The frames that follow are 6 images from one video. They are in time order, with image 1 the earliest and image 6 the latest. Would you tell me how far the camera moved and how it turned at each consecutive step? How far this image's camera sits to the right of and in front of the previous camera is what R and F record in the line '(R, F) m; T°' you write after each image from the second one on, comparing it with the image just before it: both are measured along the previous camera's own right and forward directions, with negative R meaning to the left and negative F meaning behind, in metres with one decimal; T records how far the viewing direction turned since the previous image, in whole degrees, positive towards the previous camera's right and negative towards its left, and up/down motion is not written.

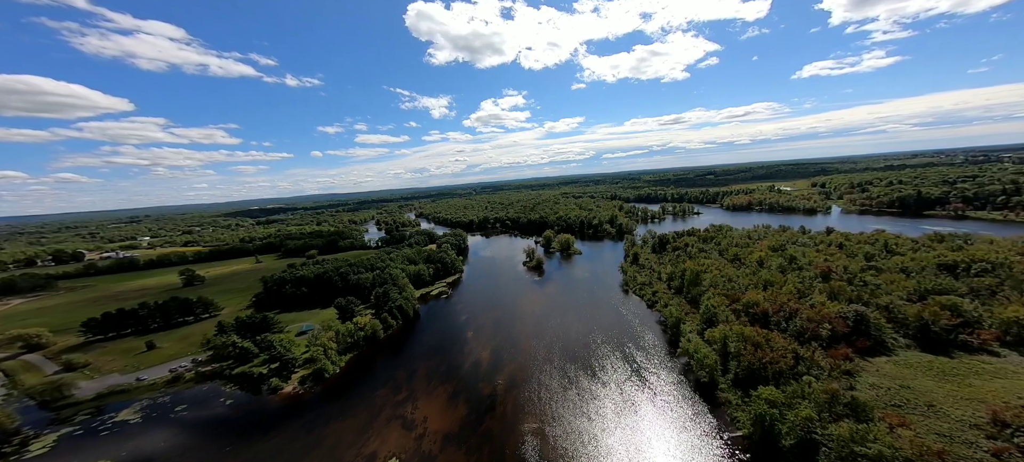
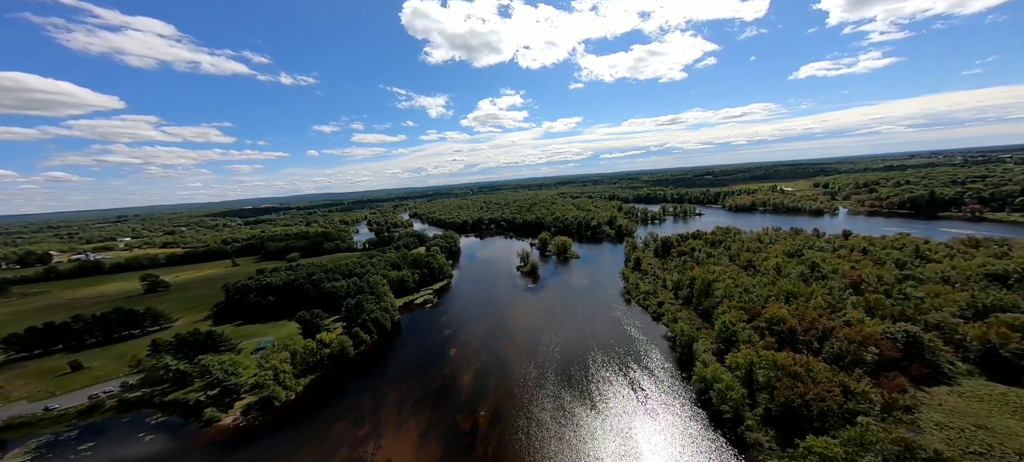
(+0.9, +4.1) m; 0°
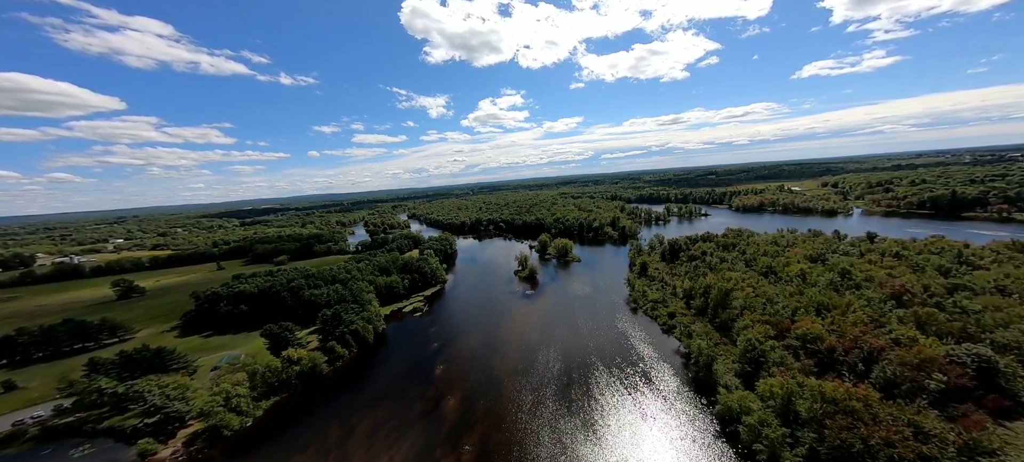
(+0.7, +3.3) m; 0°
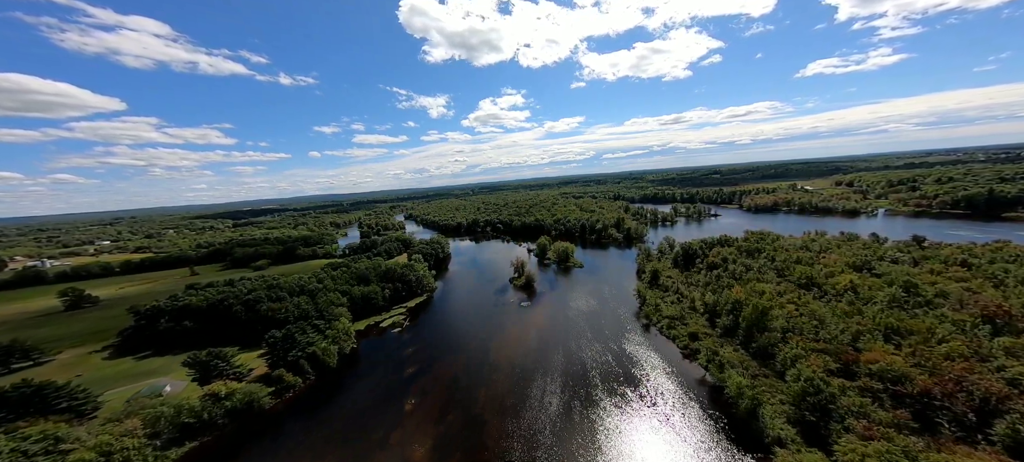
(+1.0, +5.2) m; 0°
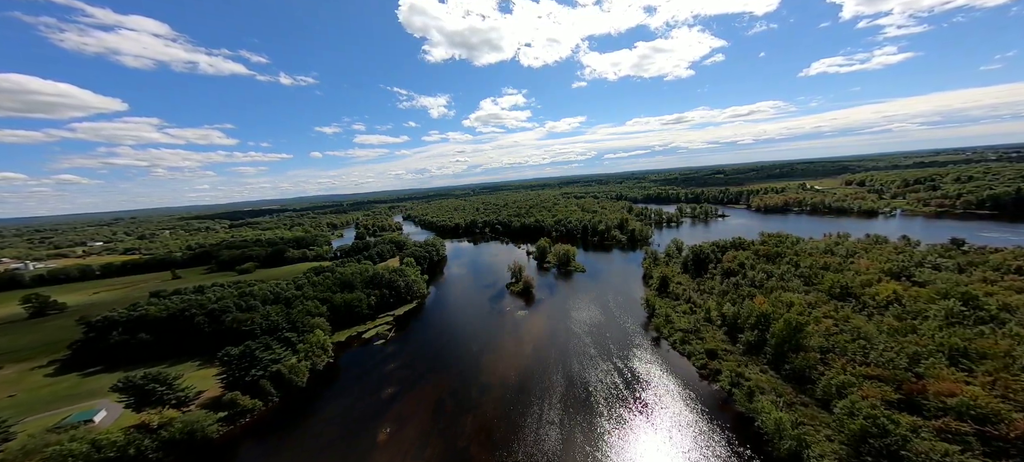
(+0.7, +3.2) m; 0°
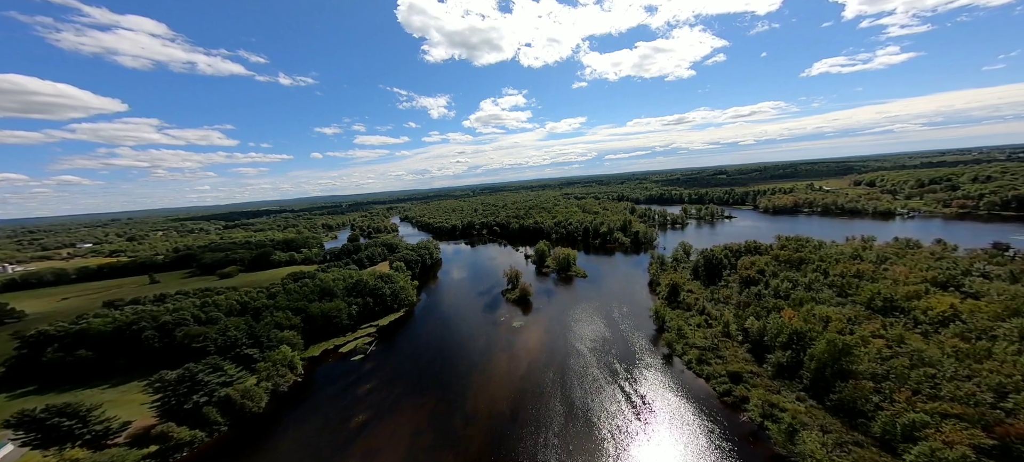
(+0.7, +3.3) m; 0°
